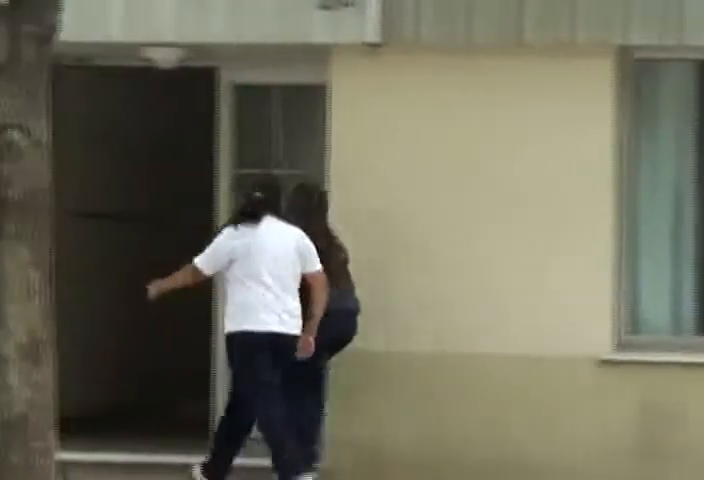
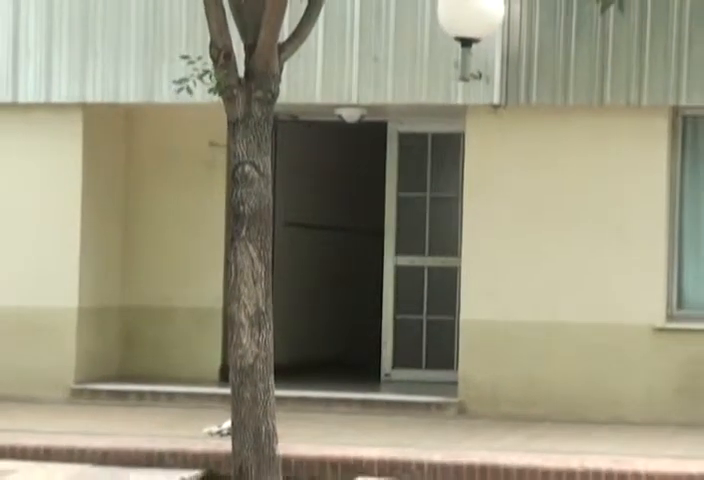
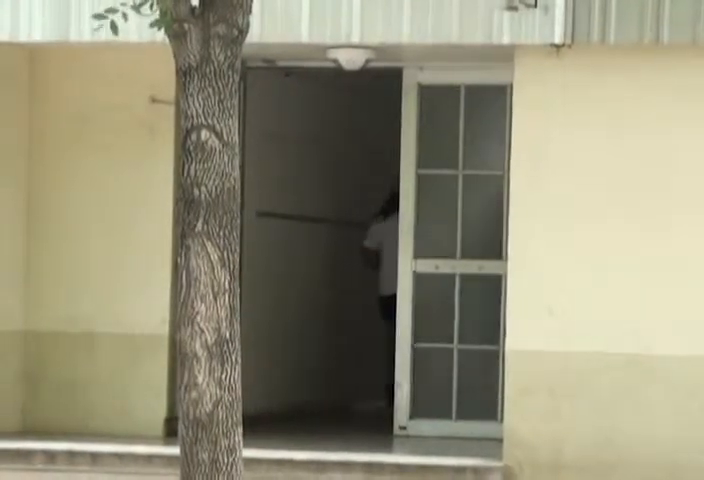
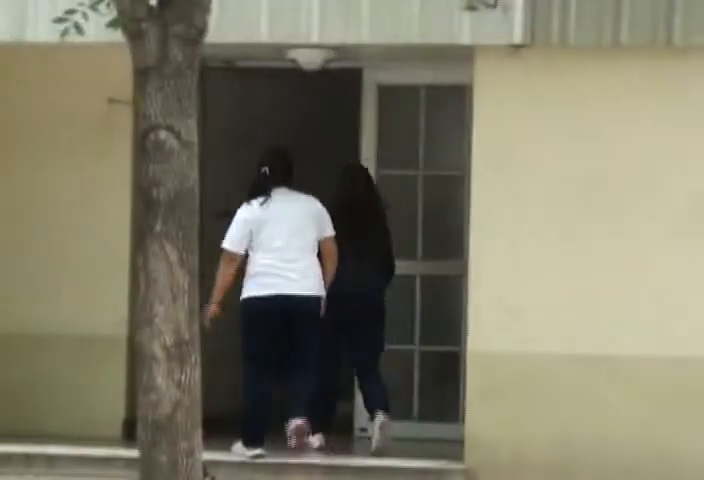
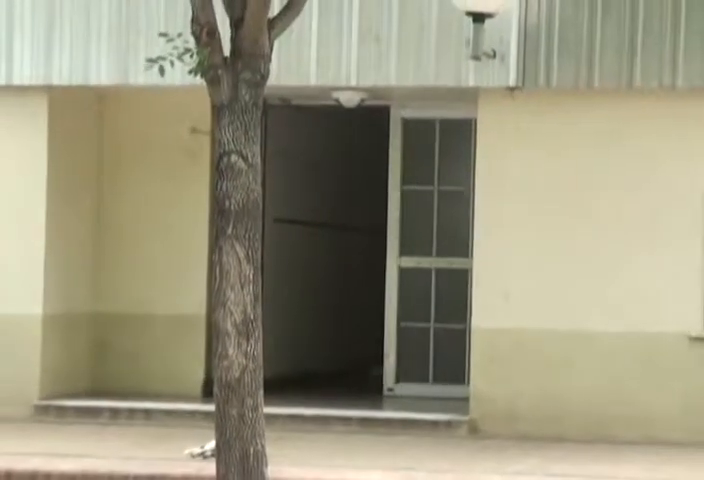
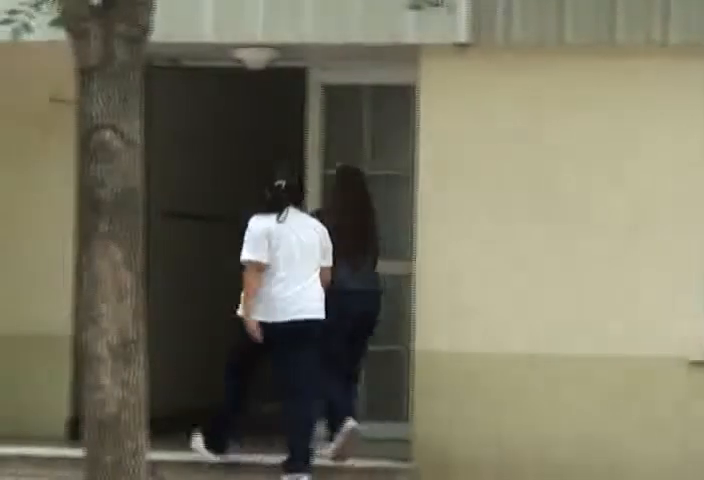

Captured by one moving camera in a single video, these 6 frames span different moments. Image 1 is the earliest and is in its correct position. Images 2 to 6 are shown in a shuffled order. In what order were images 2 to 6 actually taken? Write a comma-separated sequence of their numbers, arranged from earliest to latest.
6, 4, 3, 5, 2
